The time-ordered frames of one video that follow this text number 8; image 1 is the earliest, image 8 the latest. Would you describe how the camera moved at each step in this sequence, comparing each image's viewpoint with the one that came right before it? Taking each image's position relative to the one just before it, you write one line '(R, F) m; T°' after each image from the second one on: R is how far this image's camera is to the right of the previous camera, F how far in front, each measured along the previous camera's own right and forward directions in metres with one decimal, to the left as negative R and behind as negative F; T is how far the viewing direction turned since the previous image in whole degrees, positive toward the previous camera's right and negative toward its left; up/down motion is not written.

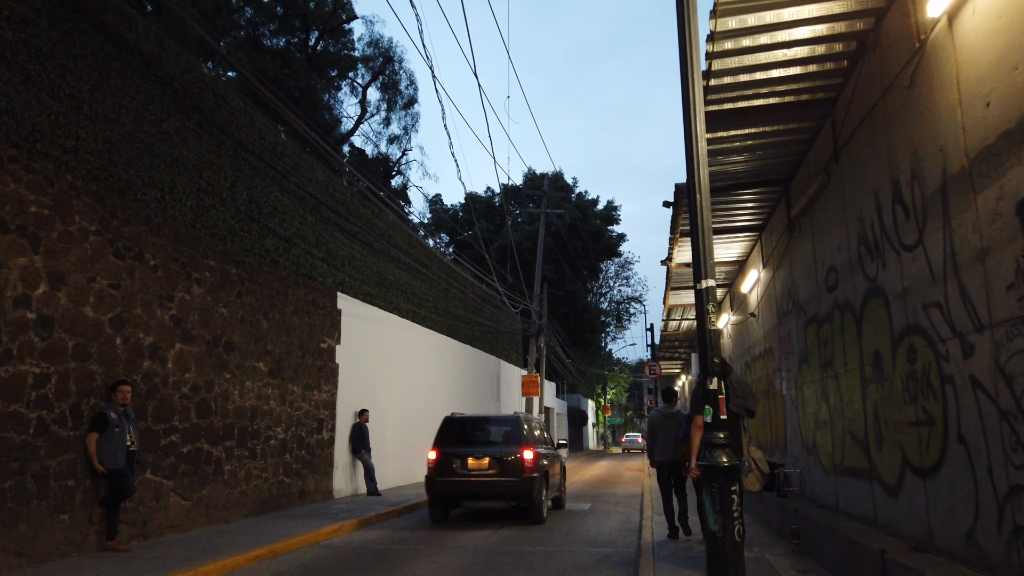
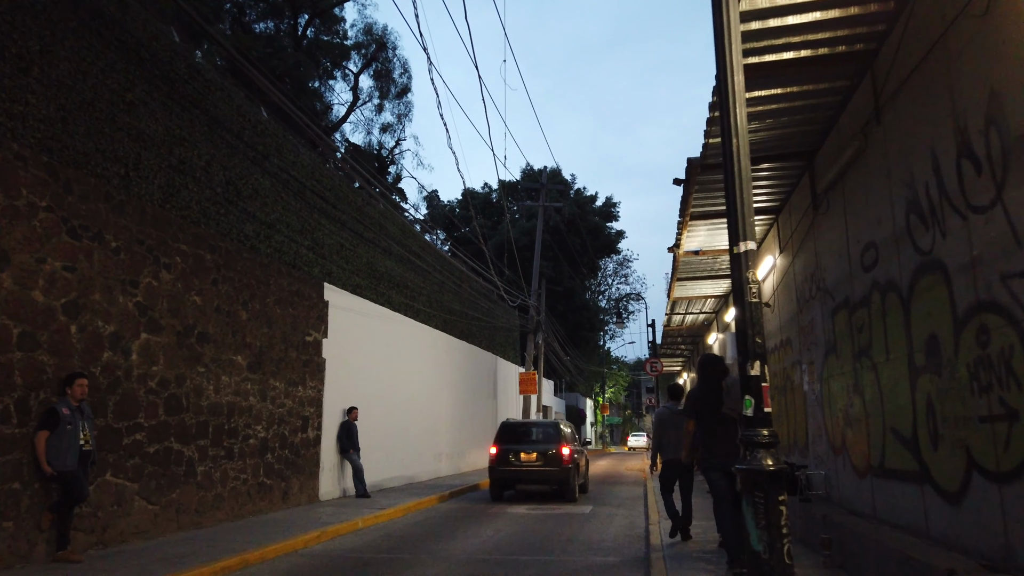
(0.0, +0.8) m; 0°
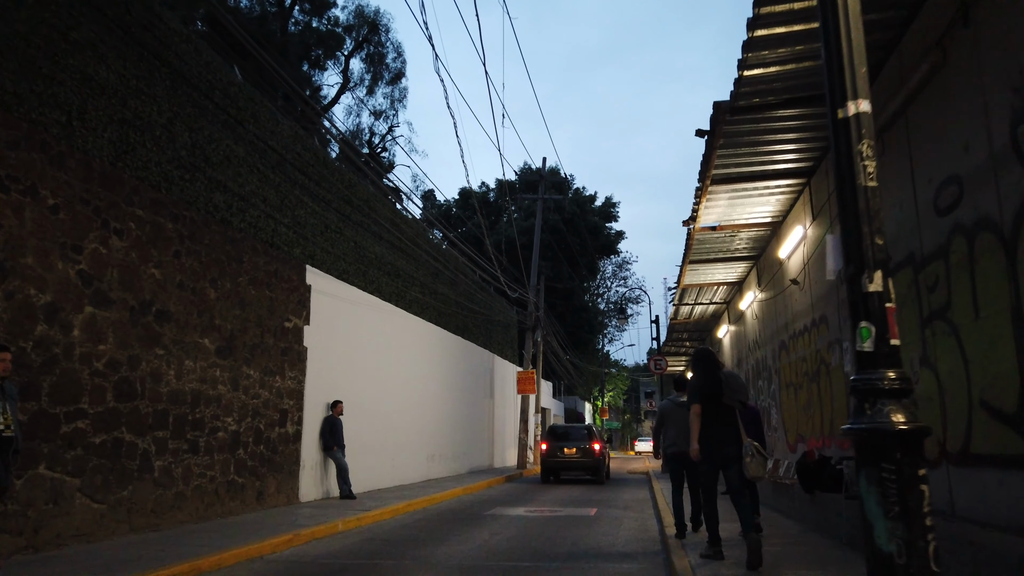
(0.0, +1.1) m; 0°
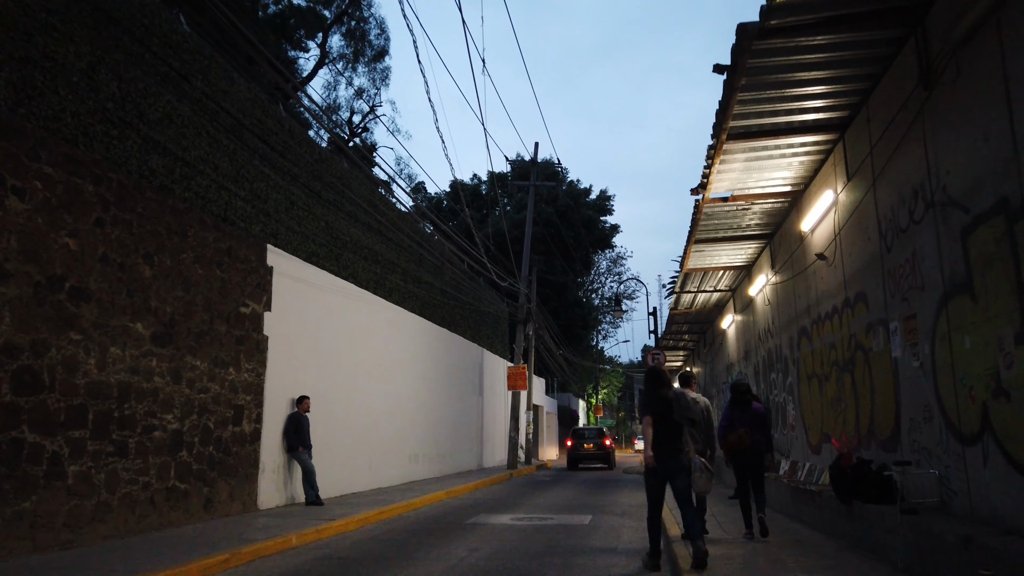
(+0.1, +1.4) m; 0°
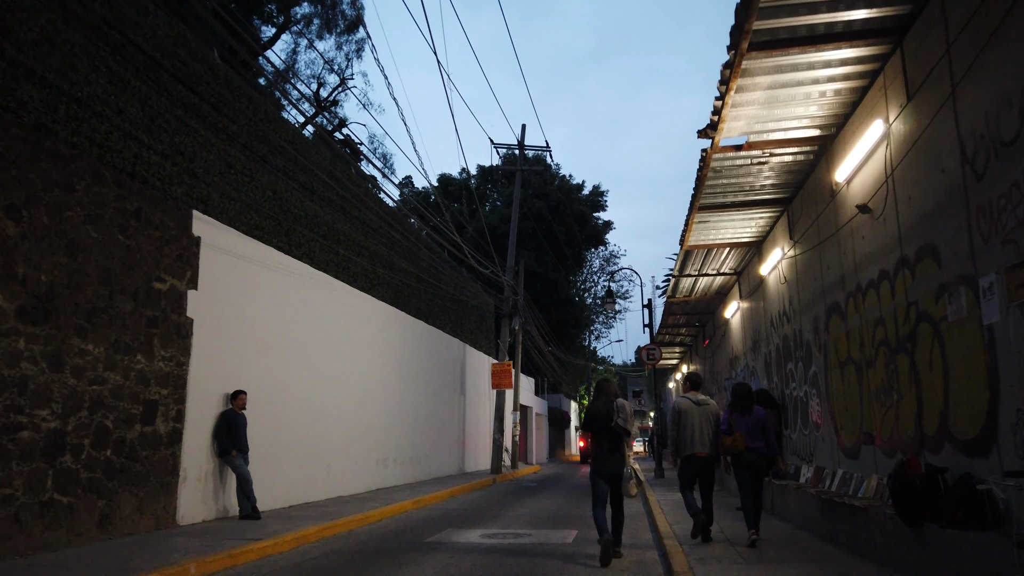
(+0.3, +1.8) m; 0°
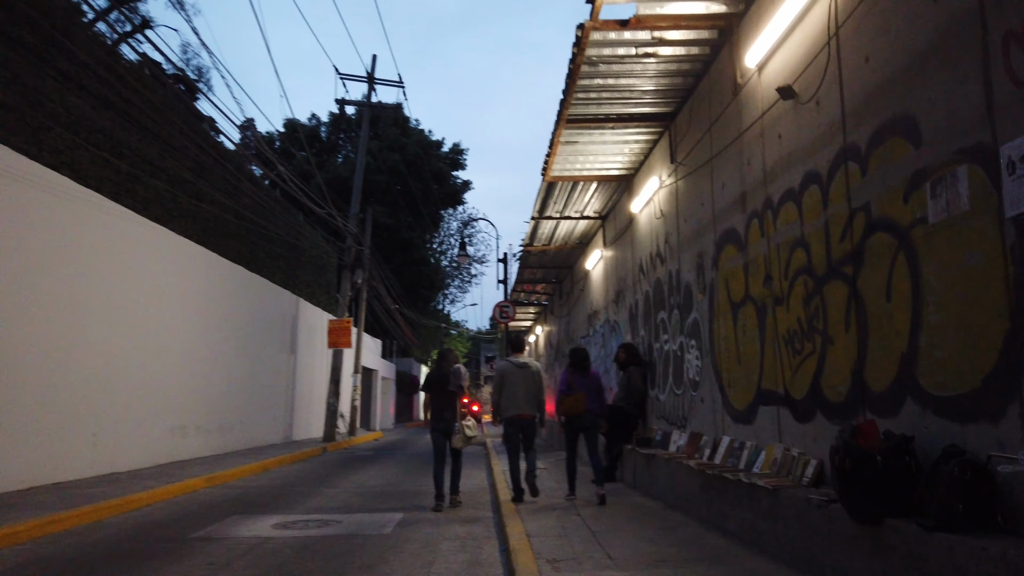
(+0.4, +2.1) m; +11°
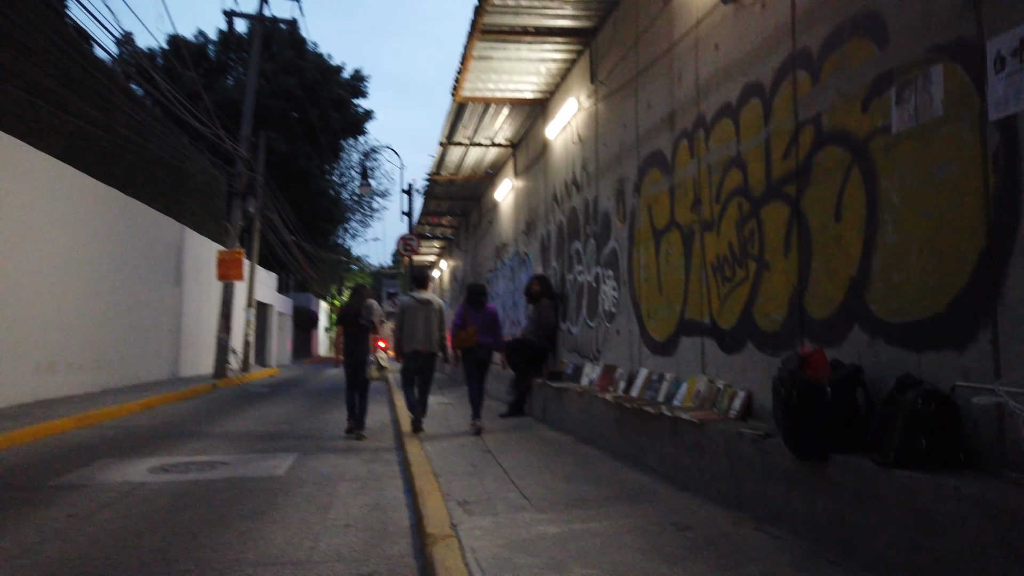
(0.0, +0.5) m; +7°
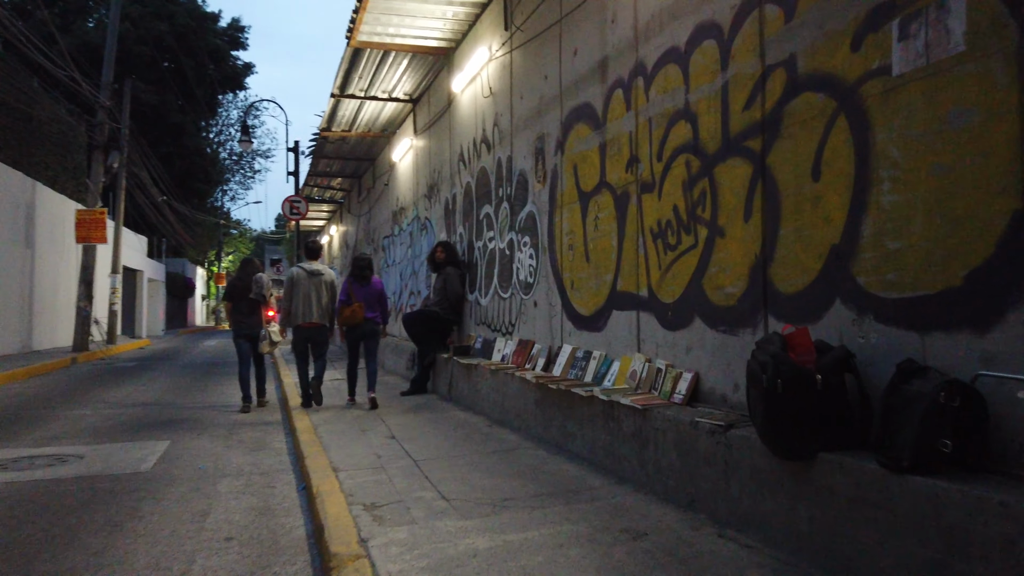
(-0.1, +0.7) m; +8°
